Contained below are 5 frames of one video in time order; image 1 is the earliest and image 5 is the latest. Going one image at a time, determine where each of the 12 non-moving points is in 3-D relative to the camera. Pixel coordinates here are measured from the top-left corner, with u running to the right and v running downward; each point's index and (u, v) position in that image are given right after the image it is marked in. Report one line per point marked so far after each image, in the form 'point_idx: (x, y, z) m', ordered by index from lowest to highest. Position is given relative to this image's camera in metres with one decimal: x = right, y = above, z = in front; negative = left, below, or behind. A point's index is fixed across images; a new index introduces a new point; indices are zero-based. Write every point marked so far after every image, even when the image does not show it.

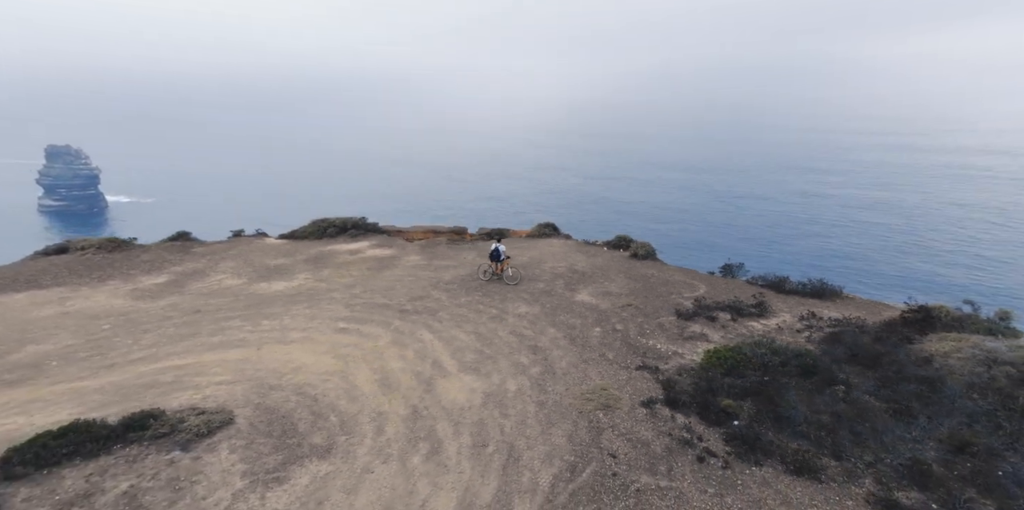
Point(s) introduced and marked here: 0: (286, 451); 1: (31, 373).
0: (-4.0, -3.4, +8.3) m
1: (-10.5, -2.7, +10.6) m
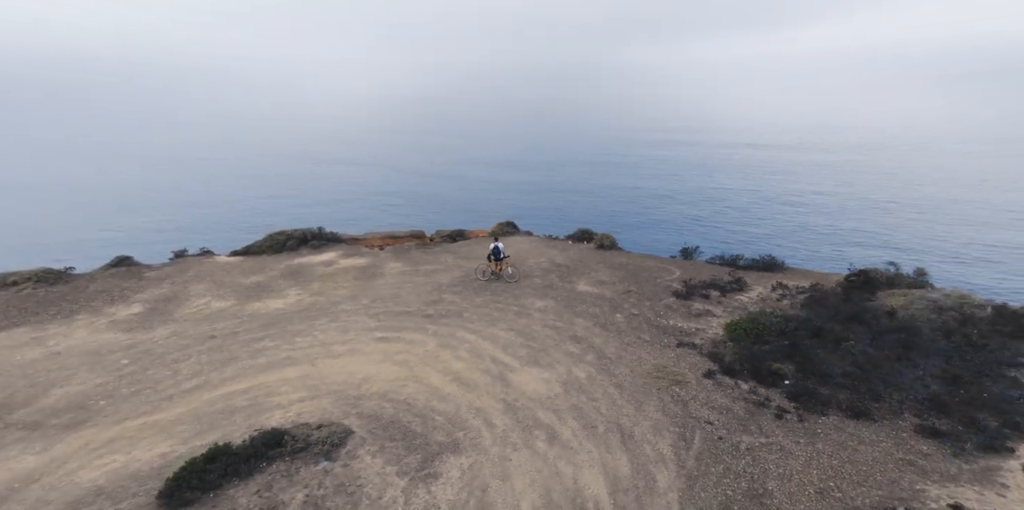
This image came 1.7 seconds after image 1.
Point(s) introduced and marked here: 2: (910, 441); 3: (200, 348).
0: (-1.6, -3.5, +8.2) m
1: (-8.4, -3.3, +9.4) m
2: (+8.4, -4.0, +10.1) m
3: (-8.5, -2.5, +13.1) m
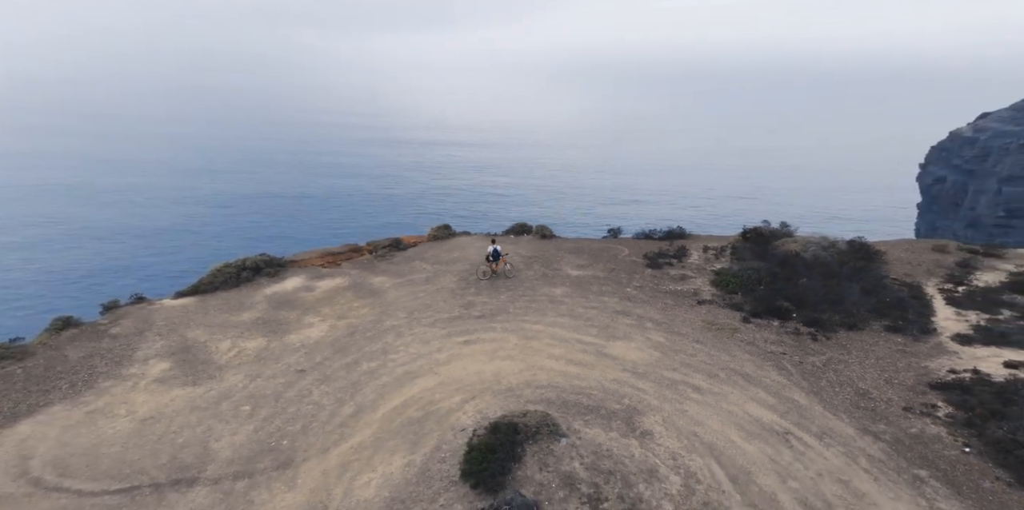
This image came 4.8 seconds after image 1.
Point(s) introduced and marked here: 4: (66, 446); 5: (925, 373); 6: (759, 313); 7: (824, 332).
0: (+2.3, -3.5, +10.2) m
1: (-4.5, -4.2, +9.7) m
2: (+11.5, -2.6, +14.6) m
3: (-5.7, -3.5, +13.2) m
4: (-10.3, -4.4, +11.1) m
5: (+10.1, -2.9, +11.9) m
6: (+8.4, -2.0, +16.3) m
7: (+9.7, -2.4, +15.0) m
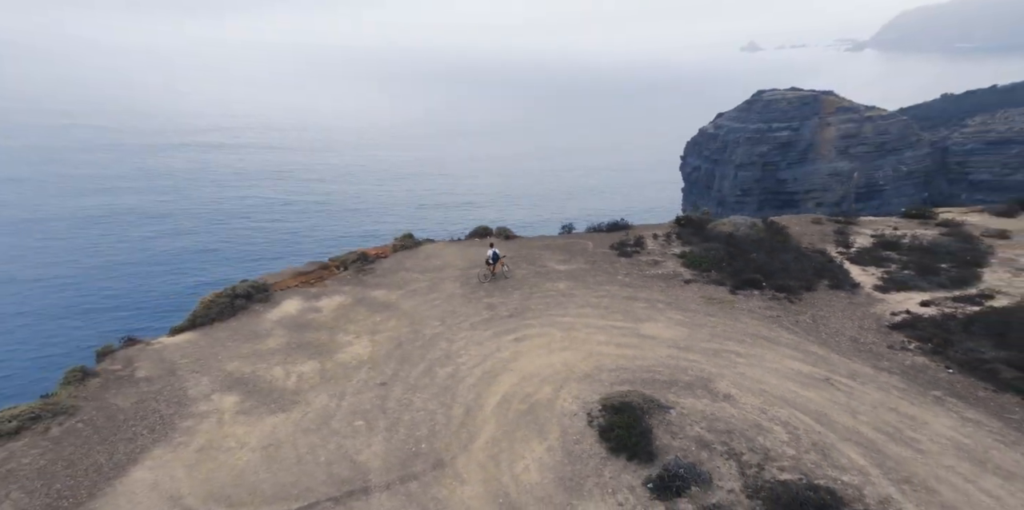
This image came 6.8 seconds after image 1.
0: (+4.8, -3.4, +13.2) m
1: (-1.7, -4.8, +11.5) m
2: (+13.0, -1.6, +19.0) m
3: (-3.5, -4.3, +14.8) m
4: (-7.6, -5.6, +12.0) m
5: (+12.2, -2.1, +16.0) m
6: (+9.6, -1.3, +20.1) m
7: (+11.2, -1.6, +19.1) m
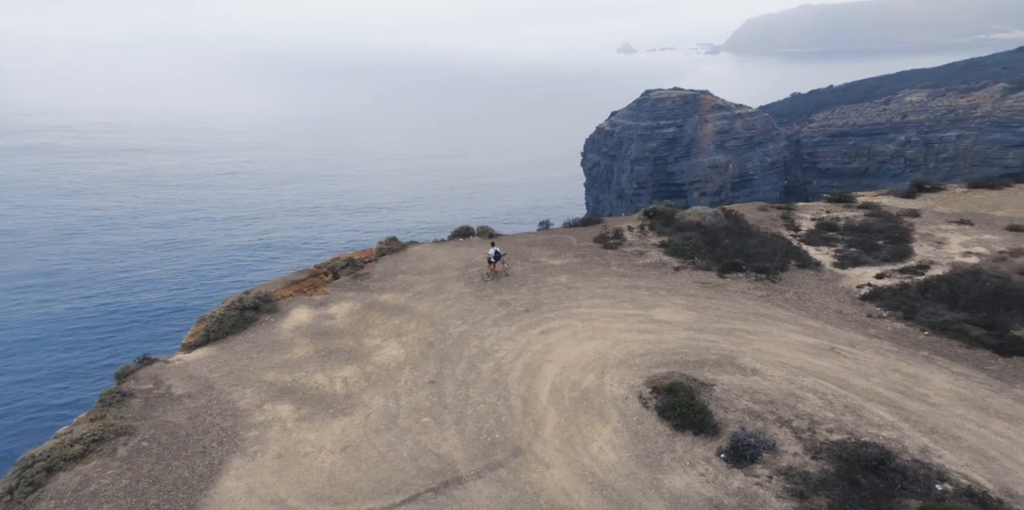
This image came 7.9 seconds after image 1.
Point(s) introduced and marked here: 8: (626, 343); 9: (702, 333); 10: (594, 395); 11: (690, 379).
0: (+6.3, -3.3, +15.5) m
1: (0.0, -5.0, +13.3) m
2: (+13.8, -0.9, +22.0) m
3: (-2.1, -4.5, +16.4) m
4: (-5.8, -6.2, +13.2) m
5: (+13.3, -1.5, +19.0) m
6: (+10.3, -0.8, +22.9) m
7: (+12.0, -1.0, +21.9) m
8: (+4.0, -3.3, +17.3) m
9: (+6.6, -2.8, +17.1) m
10: (+2.2, -4.2, +14.8) m
11: (+5.0, -3.4, +14.6) m
